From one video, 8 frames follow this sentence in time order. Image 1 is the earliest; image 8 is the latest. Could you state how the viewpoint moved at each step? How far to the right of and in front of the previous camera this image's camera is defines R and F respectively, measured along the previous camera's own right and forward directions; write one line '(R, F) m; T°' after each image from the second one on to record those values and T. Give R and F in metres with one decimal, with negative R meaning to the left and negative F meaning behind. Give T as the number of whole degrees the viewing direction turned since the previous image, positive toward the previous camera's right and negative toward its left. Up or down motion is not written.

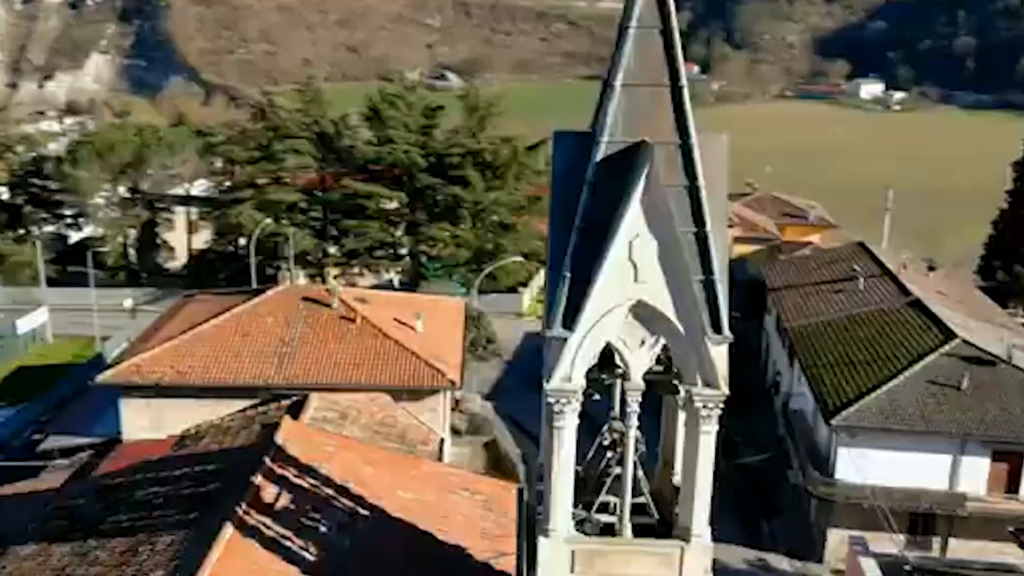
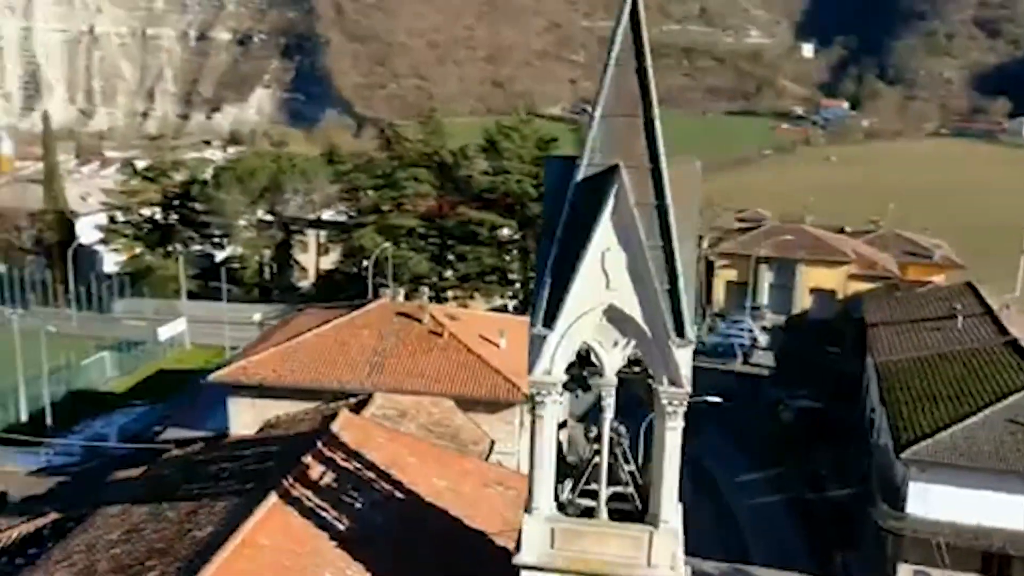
(+1.3, -0.9) m; -8°
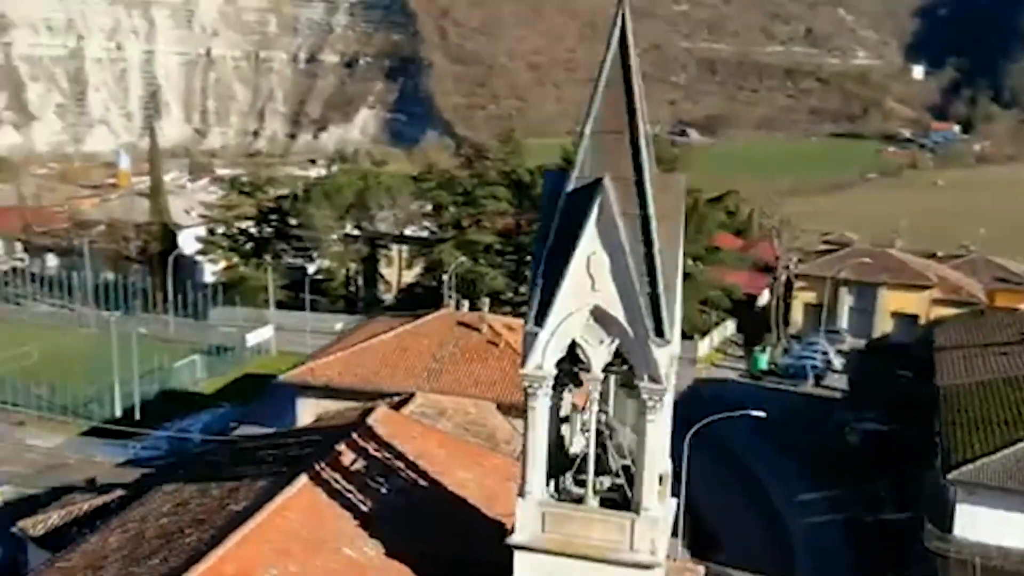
(+0.9, -0.7) m; -6°
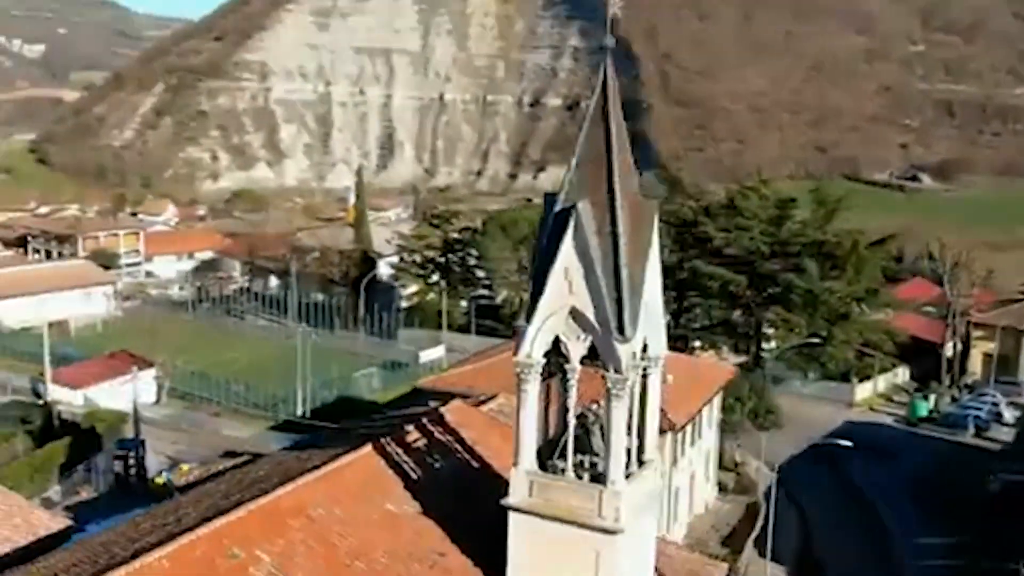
(+2.4, -1.6) m; -13°
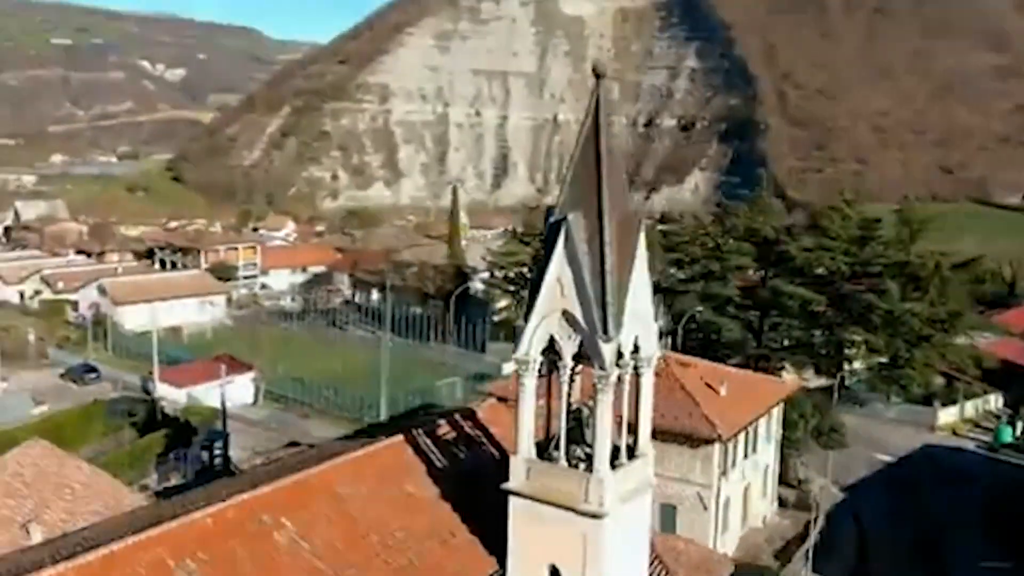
(+1.4, -1.1) m; -7°
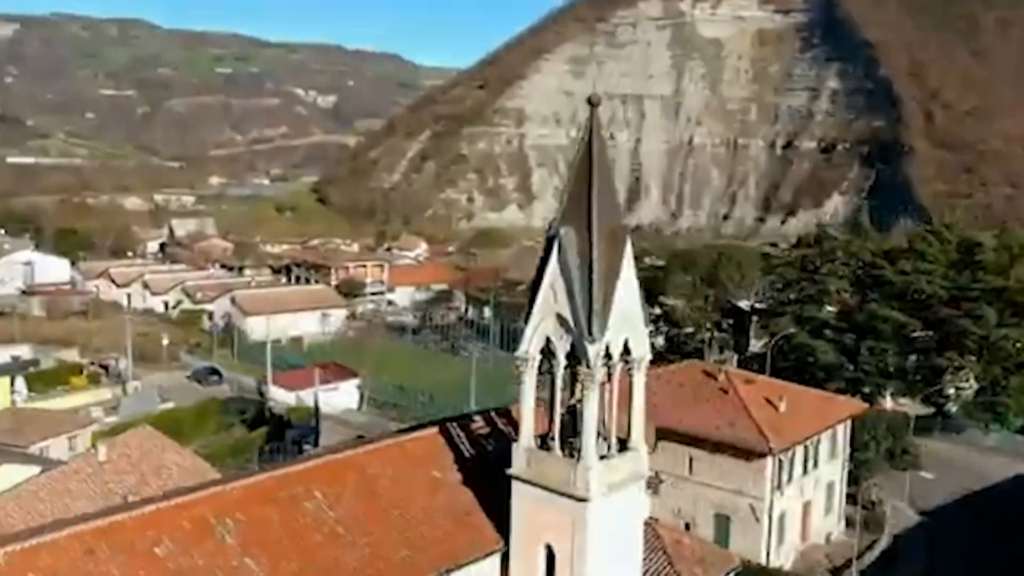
(+1.8, -1.3) m; -8°
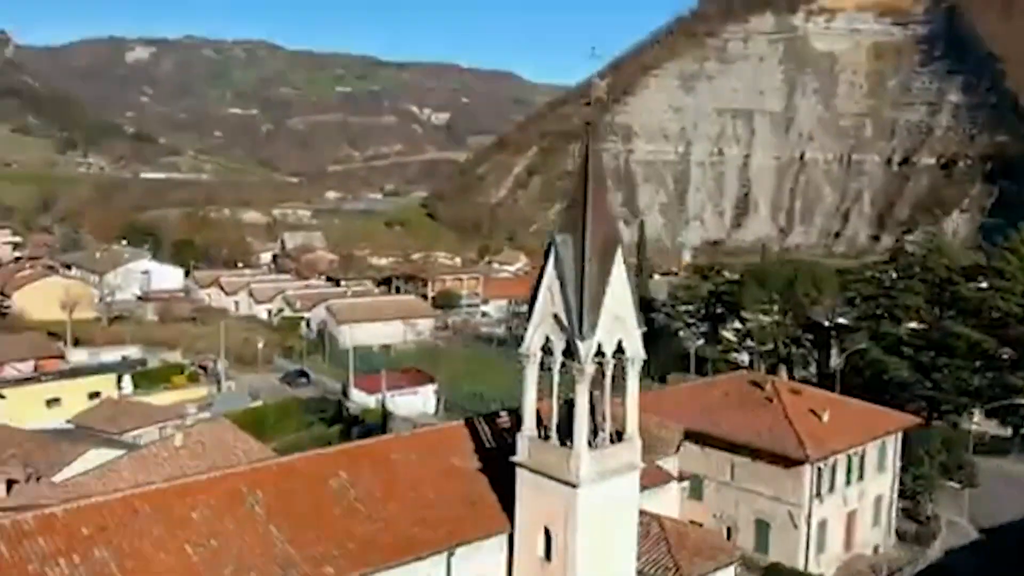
(+1.6, -1.2) m; -6°
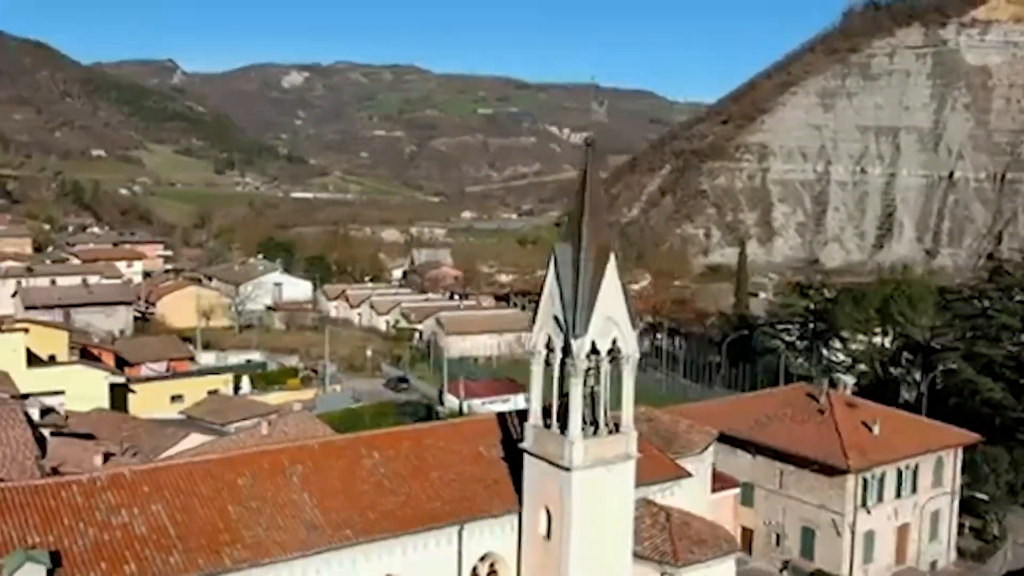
(+2.1, -1.6) m; -8°
